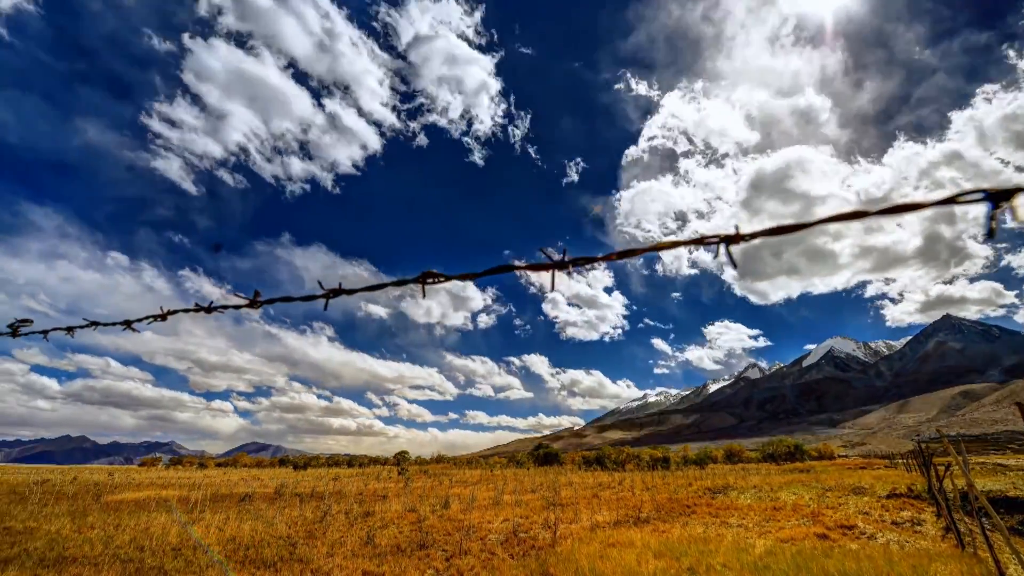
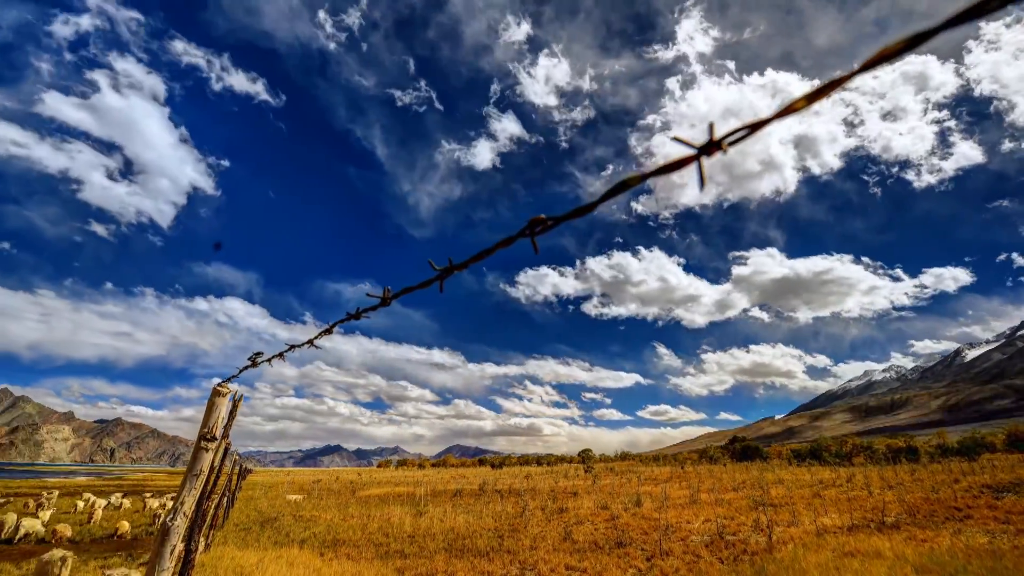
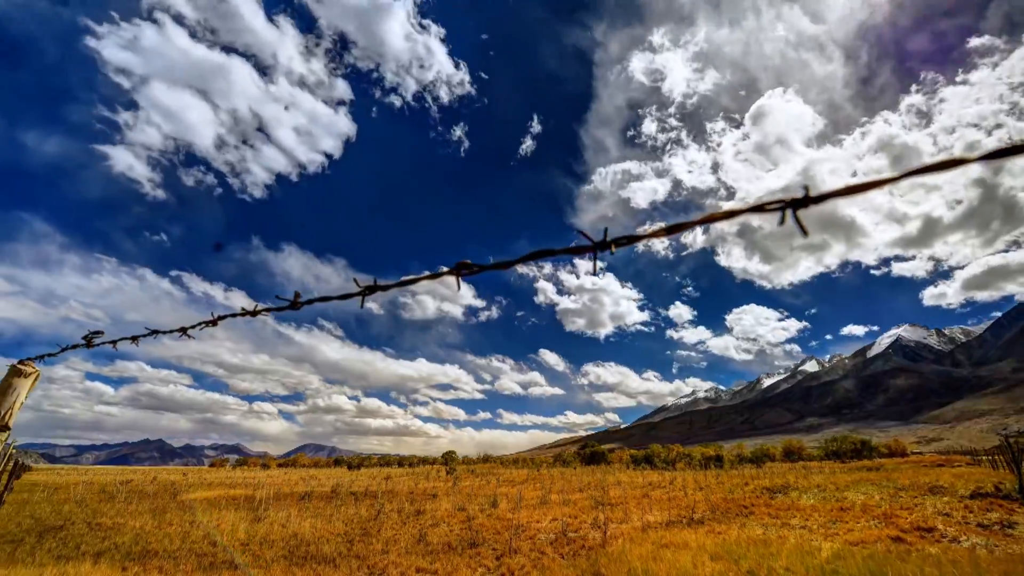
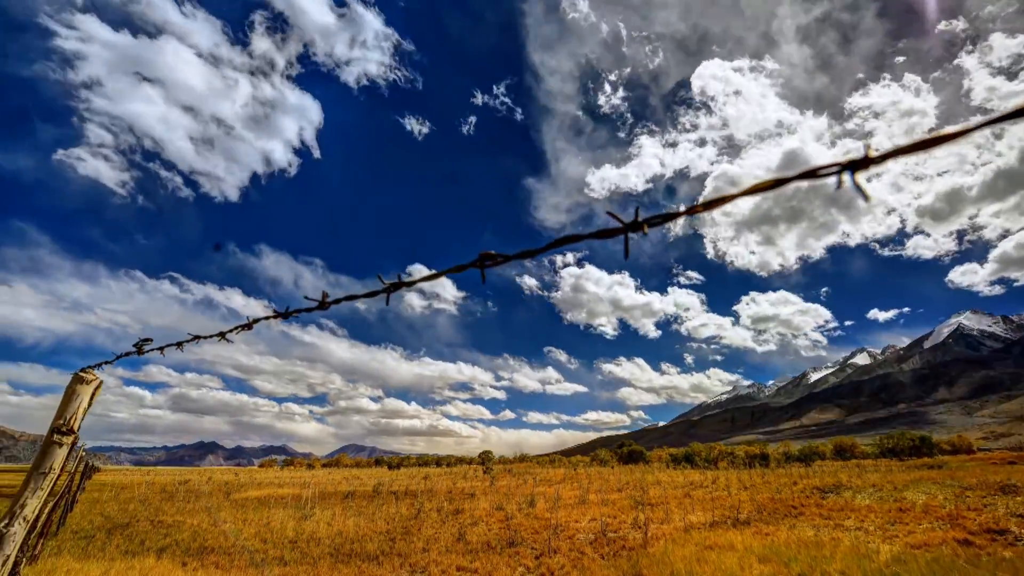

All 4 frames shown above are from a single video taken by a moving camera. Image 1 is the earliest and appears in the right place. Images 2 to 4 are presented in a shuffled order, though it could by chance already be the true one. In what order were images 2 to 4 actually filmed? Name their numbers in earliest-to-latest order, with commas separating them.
3, 4, 2
